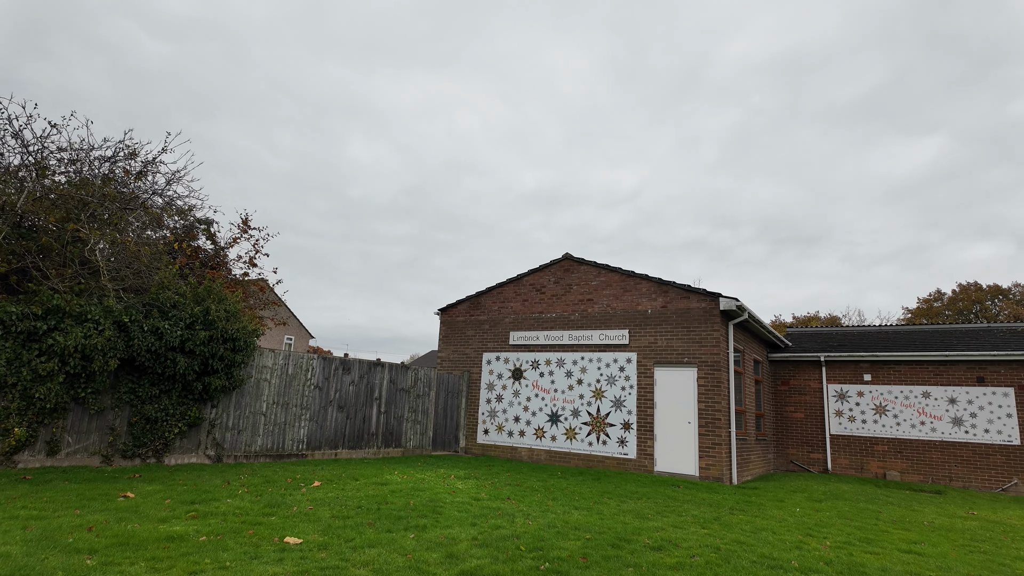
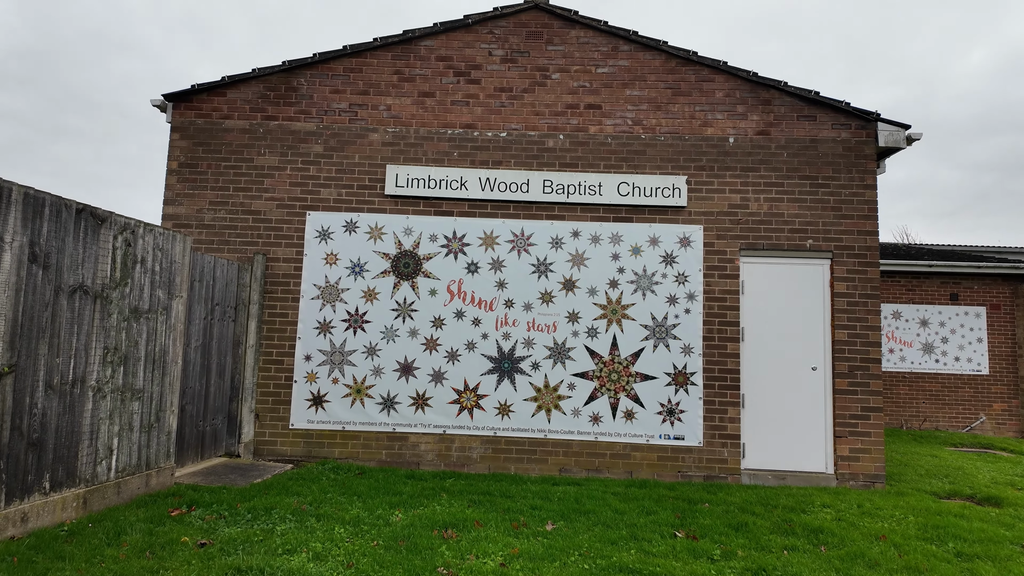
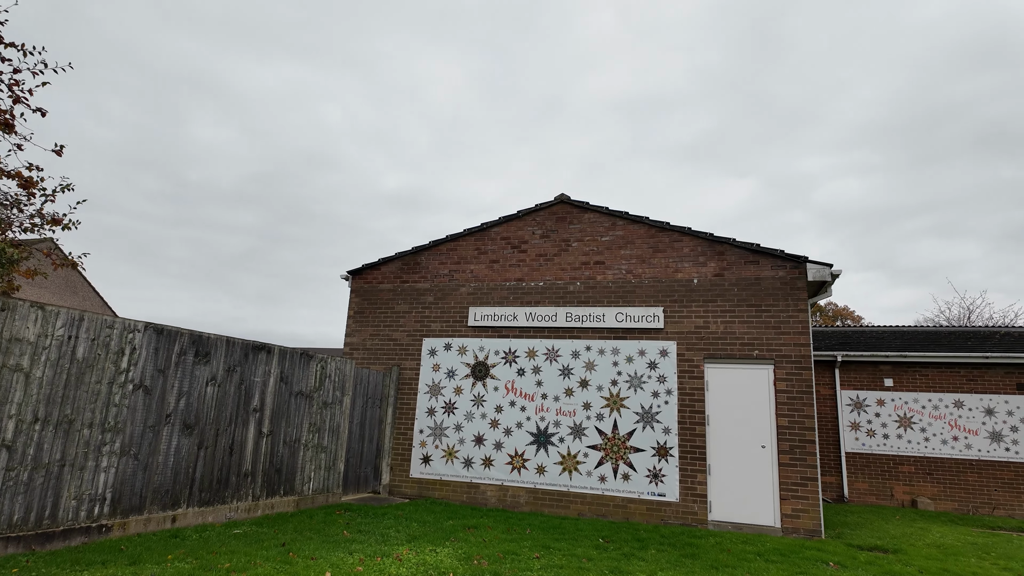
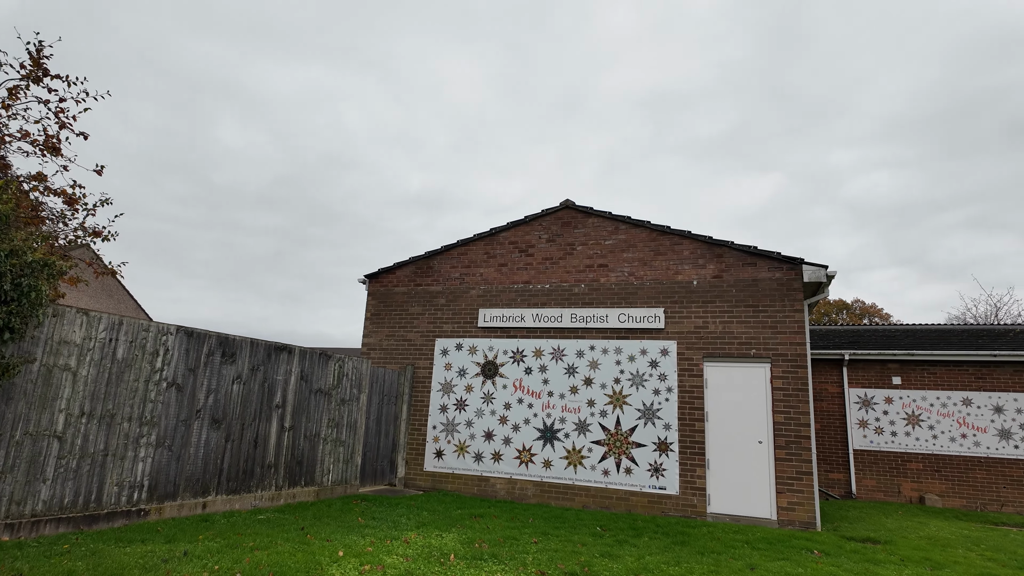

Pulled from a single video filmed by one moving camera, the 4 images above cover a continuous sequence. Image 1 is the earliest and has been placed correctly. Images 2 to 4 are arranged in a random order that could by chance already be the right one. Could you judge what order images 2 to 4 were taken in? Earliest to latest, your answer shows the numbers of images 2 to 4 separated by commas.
4, 3, 2
